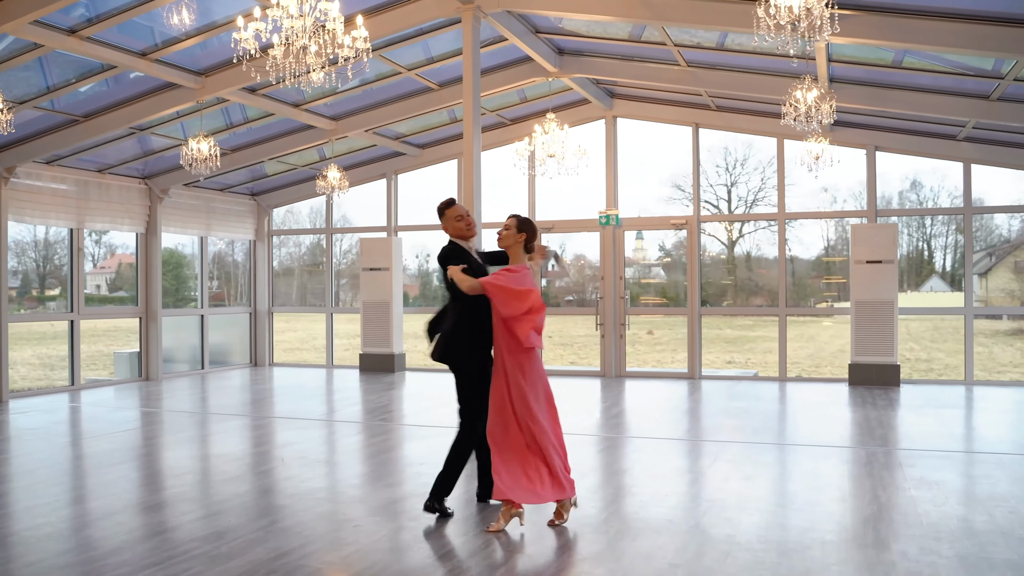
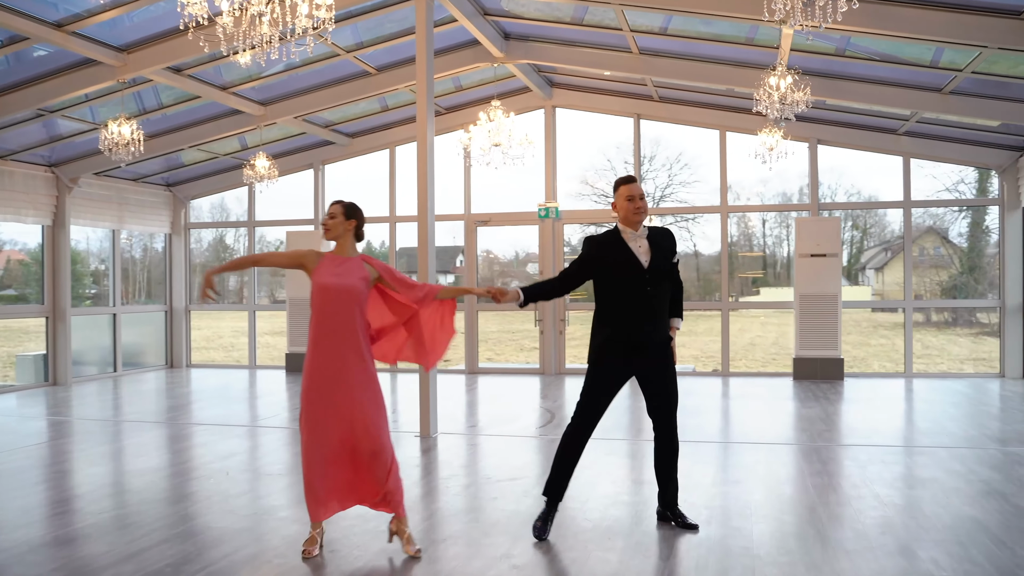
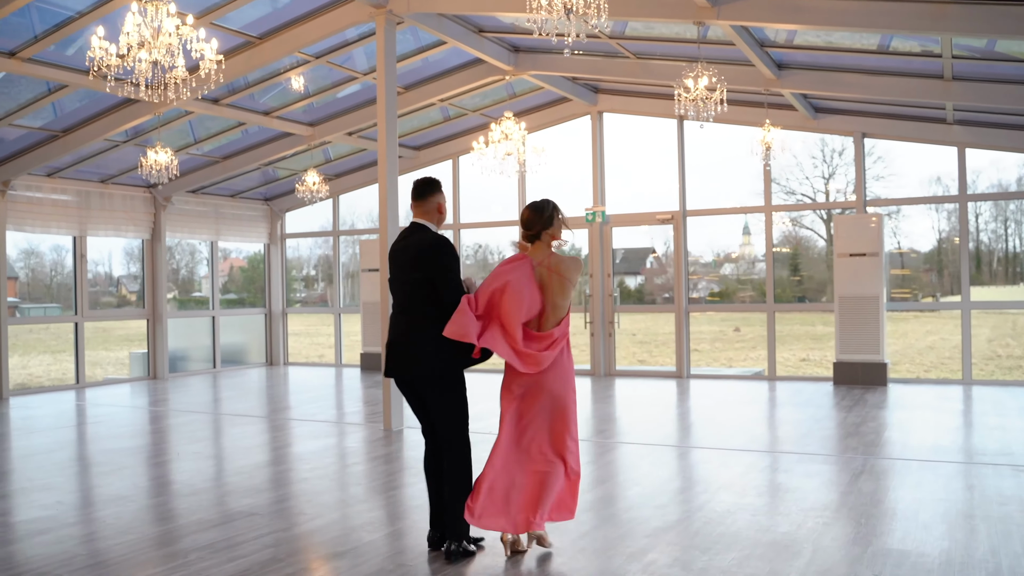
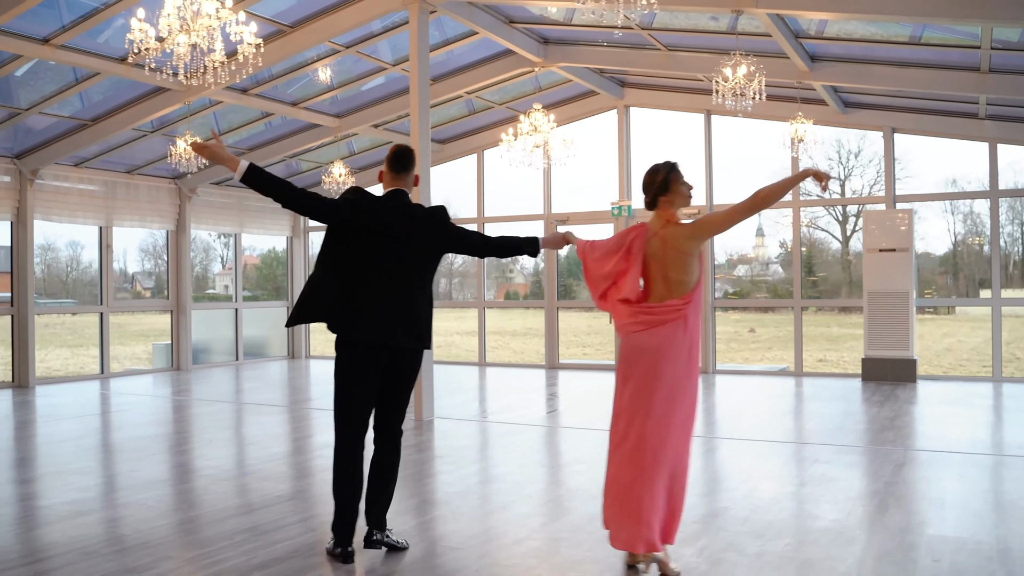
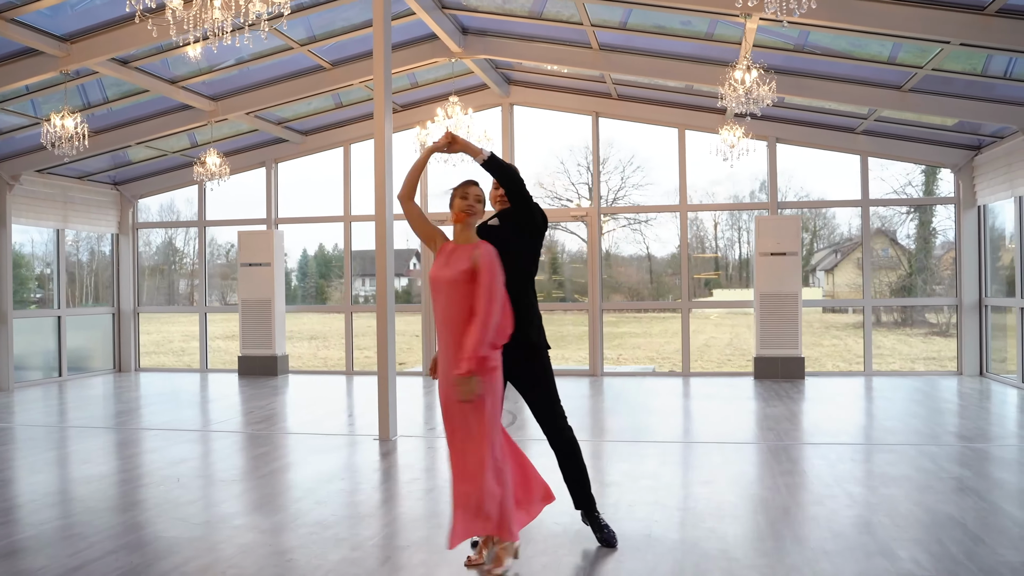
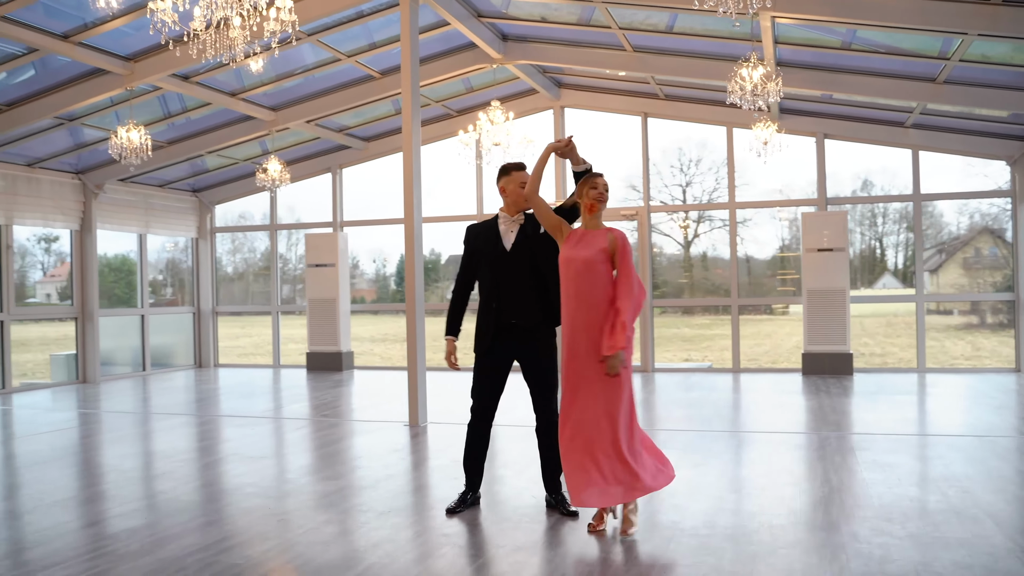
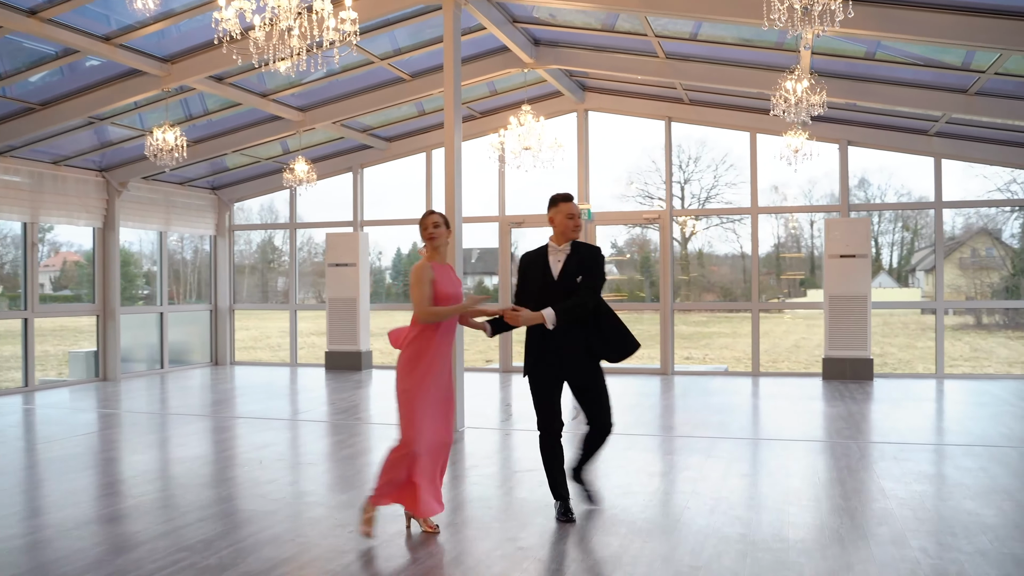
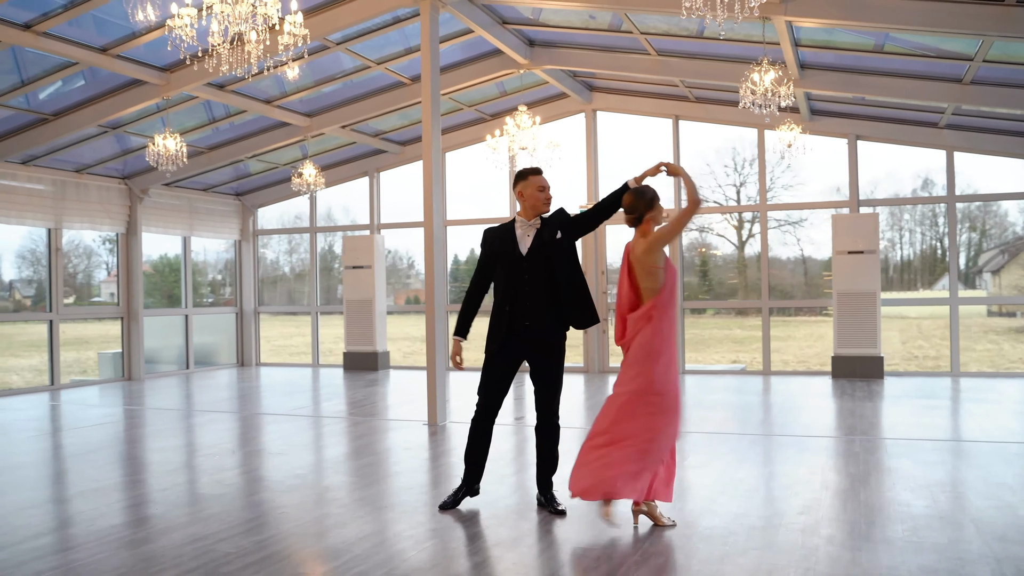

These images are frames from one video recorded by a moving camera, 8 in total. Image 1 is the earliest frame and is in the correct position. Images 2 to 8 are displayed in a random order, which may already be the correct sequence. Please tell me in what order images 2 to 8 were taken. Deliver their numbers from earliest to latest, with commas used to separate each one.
7, 2, 5, 6, 8, 3, 4
